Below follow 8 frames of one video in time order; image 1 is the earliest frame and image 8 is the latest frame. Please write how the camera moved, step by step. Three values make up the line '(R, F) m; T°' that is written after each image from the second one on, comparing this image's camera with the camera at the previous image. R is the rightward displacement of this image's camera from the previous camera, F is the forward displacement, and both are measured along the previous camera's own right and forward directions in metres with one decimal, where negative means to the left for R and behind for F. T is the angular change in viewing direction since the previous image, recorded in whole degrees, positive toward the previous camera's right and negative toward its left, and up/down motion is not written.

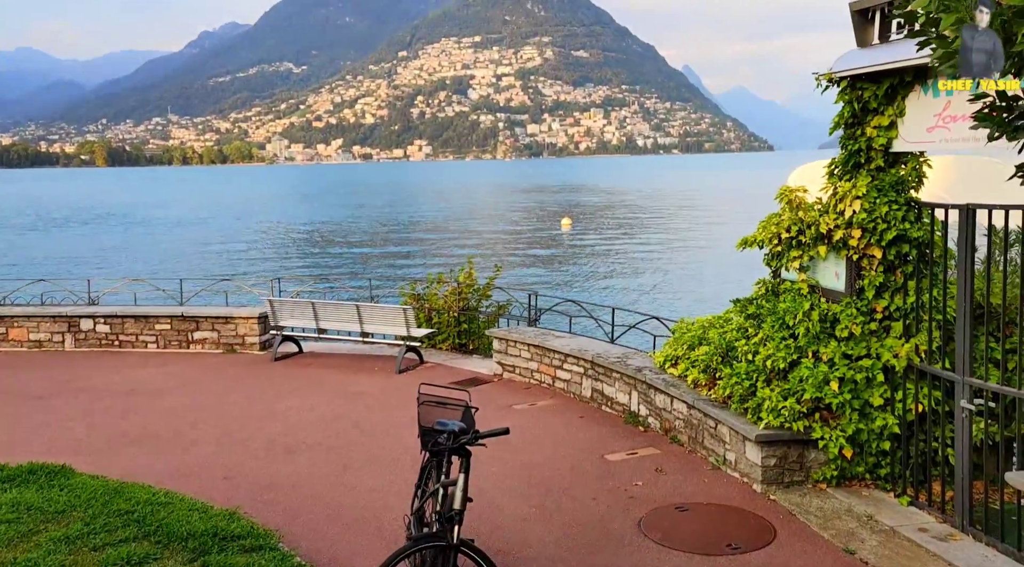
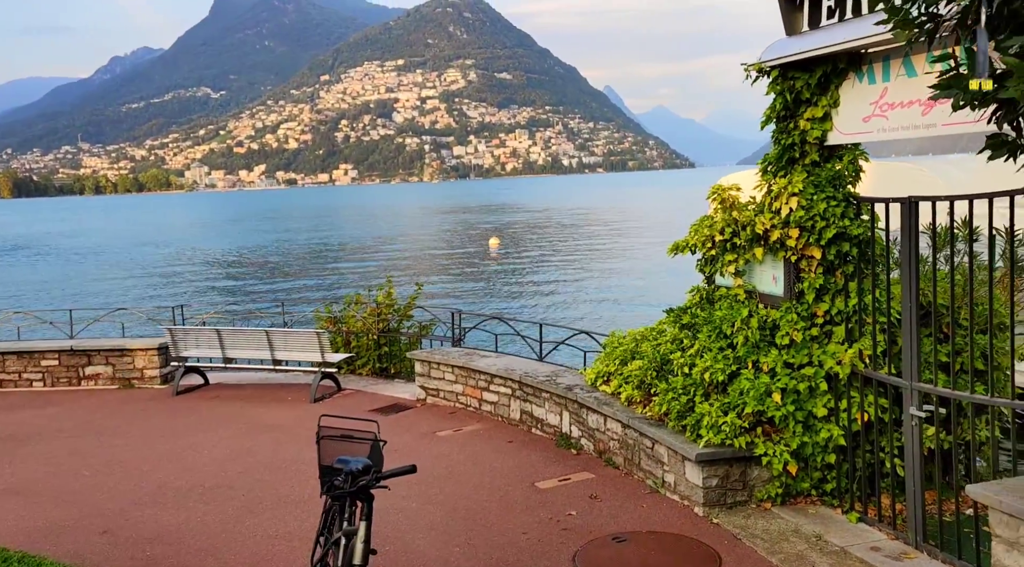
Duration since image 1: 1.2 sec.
(+0.1, +0.6) m; +4°
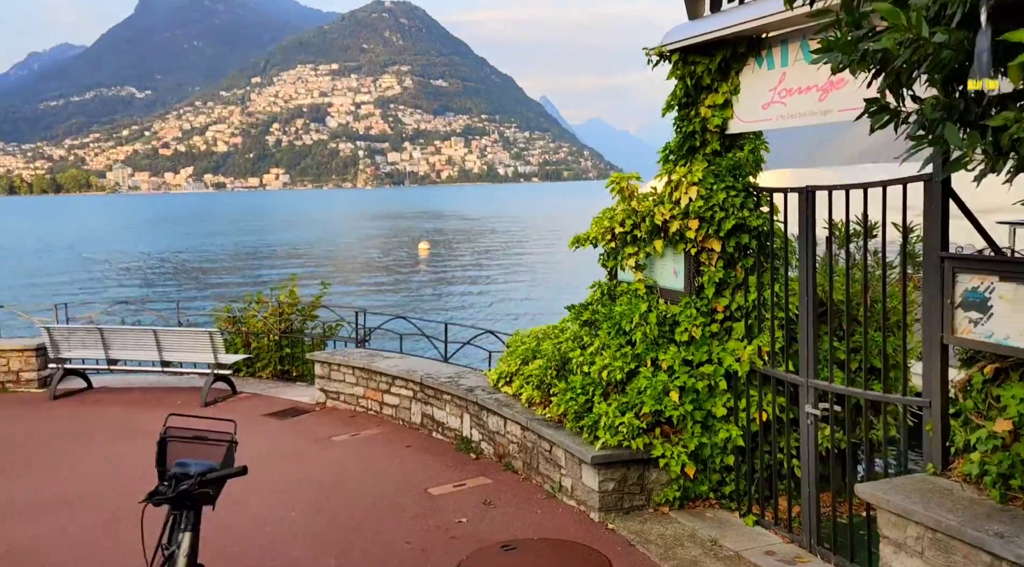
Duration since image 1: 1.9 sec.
(+0.3, +0.3) m; +4°
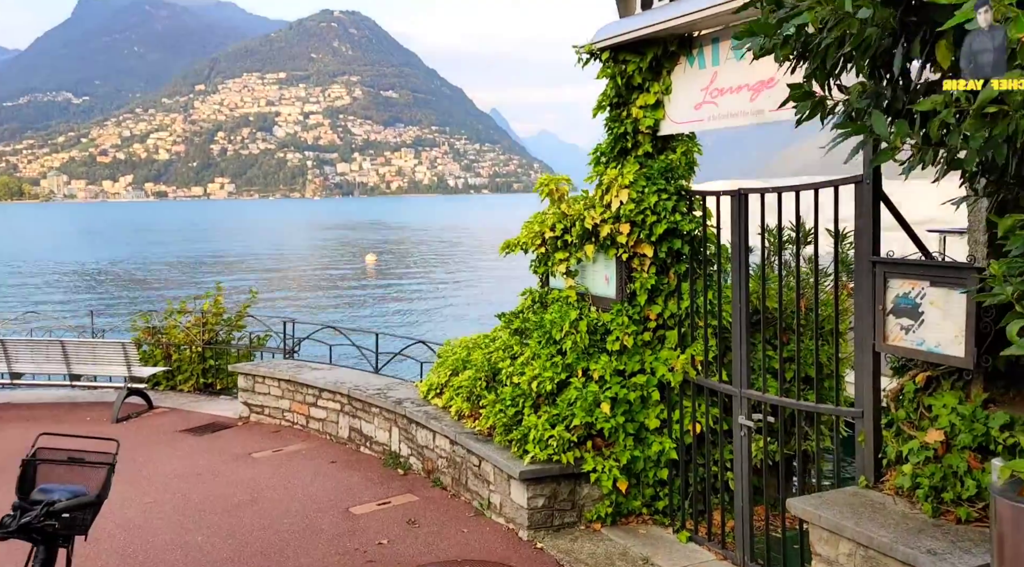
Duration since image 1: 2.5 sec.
(+0.1, +0.2) m; +3°
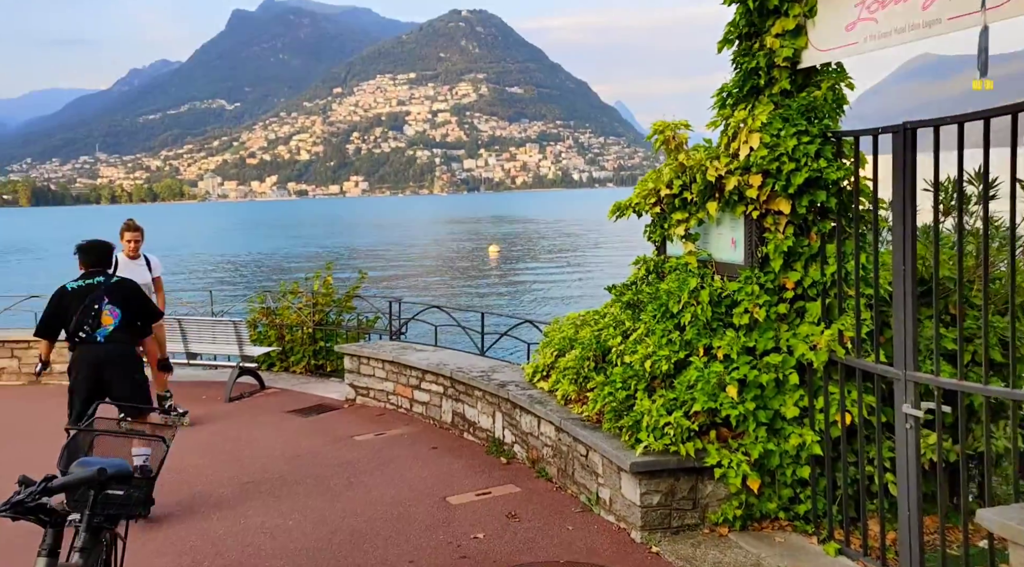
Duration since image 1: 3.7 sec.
(+0.1, +0.6) m; -8°
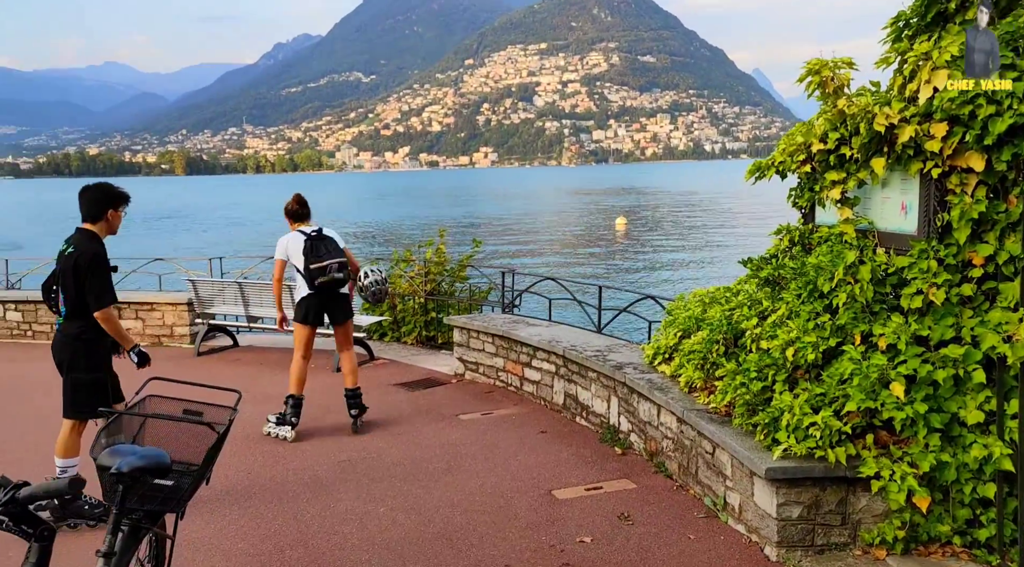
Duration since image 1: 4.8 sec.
(0.0, +0.6) m; -8°
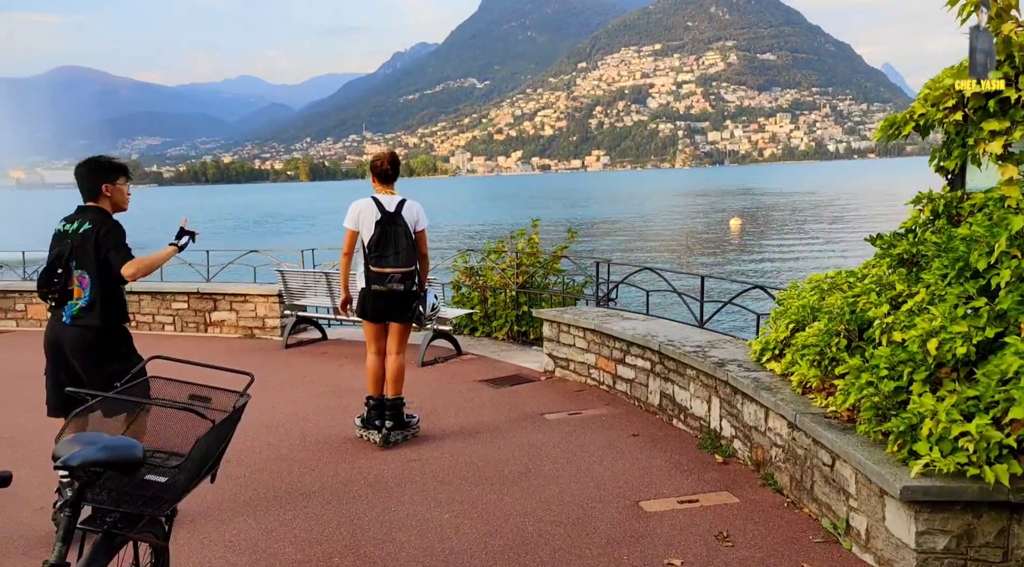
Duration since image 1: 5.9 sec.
(+0.1, +0.6) m; -7°
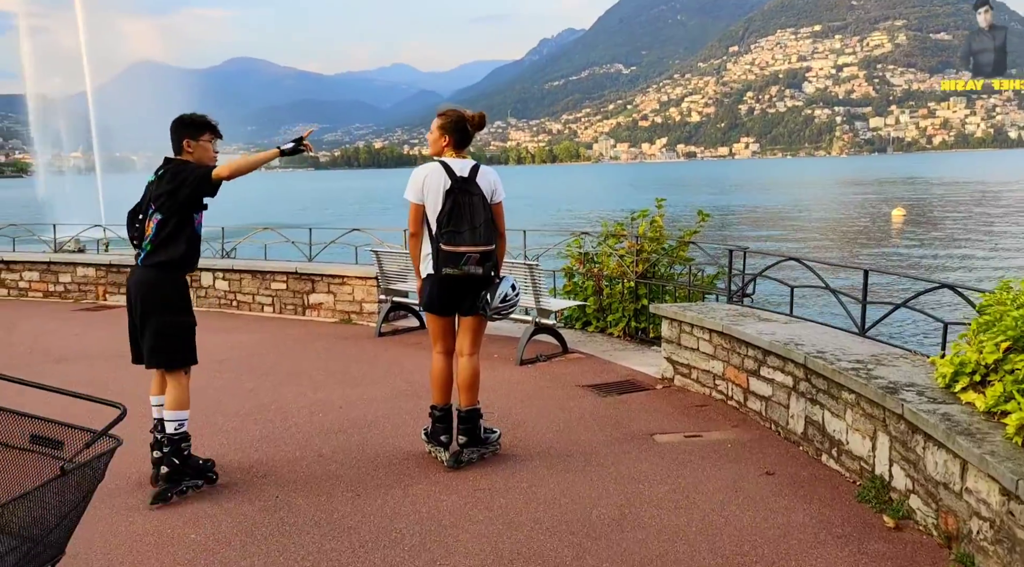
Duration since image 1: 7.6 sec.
(+0.2, +1.2) m; -9°
